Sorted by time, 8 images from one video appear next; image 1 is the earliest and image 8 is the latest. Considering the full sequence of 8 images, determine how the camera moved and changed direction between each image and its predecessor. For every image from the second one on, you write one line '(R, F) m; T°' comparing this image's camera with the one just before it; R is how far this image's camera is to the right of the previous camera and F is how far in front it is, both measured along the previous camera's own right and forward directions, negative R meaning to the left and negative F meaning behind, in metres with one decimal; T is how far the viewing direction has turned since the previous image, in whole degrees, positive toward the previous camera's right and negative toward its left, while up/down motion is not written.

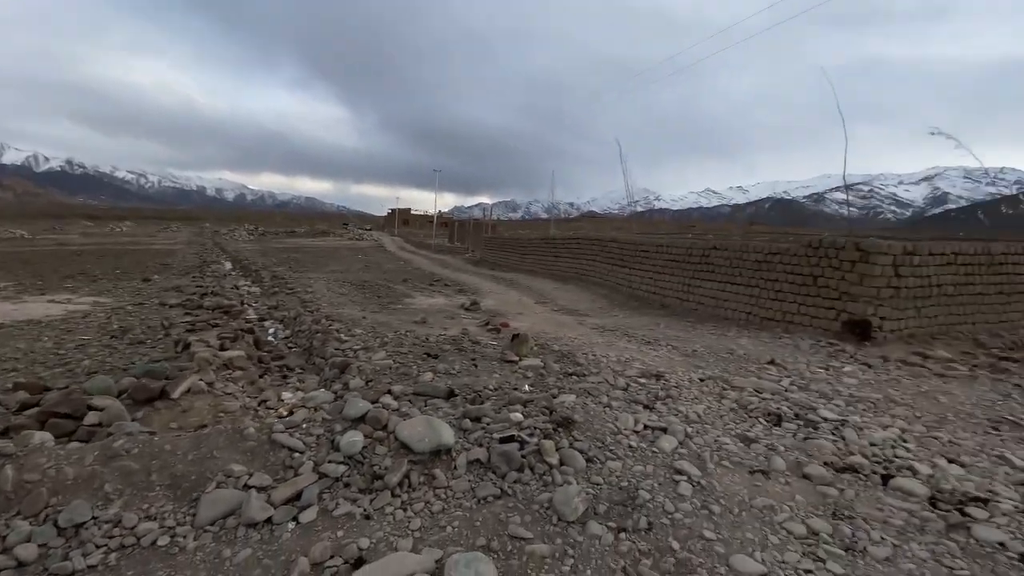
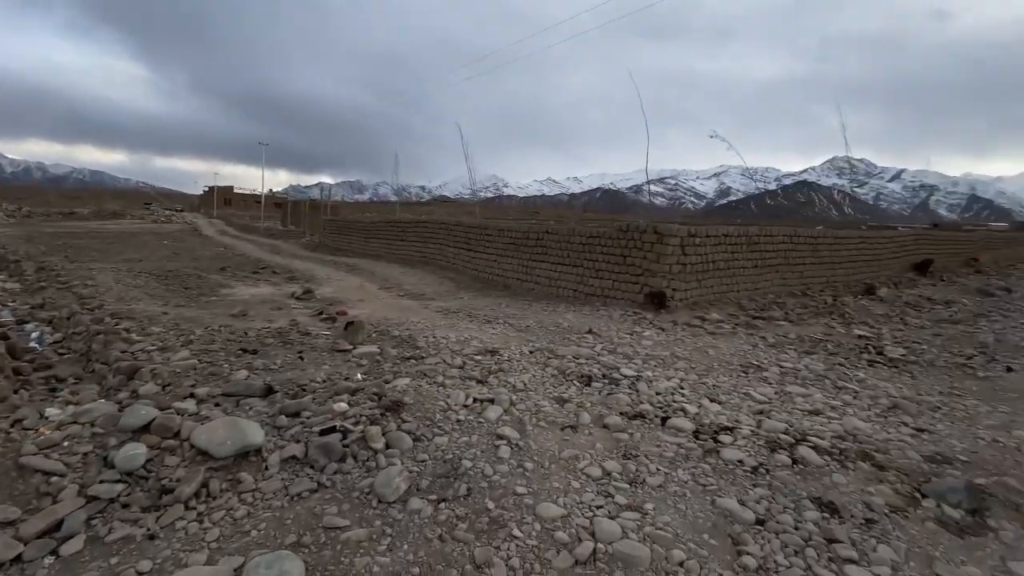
(+0.3, 0.0) m; +18°
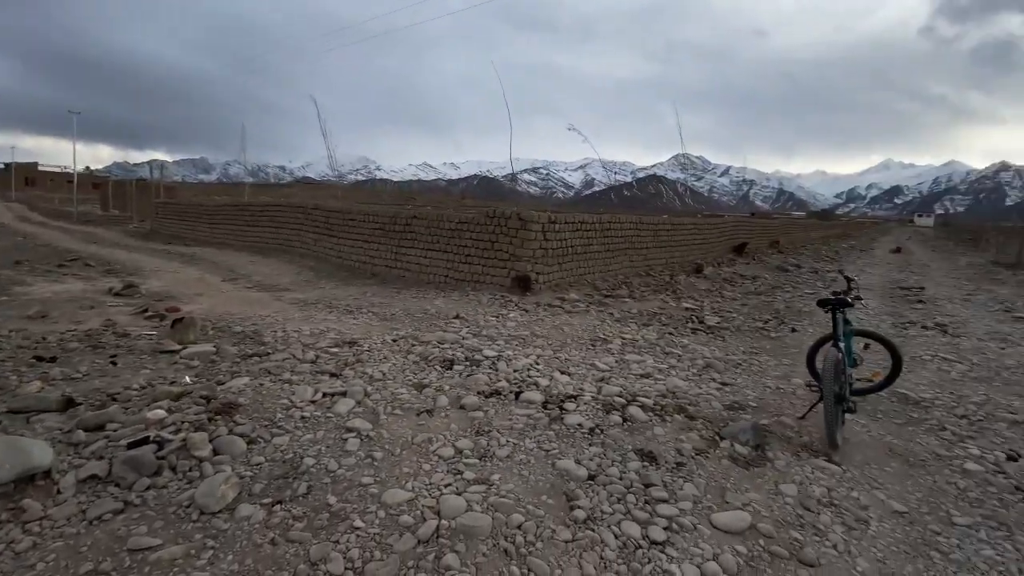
(+0.2, 0.0) m; +15°
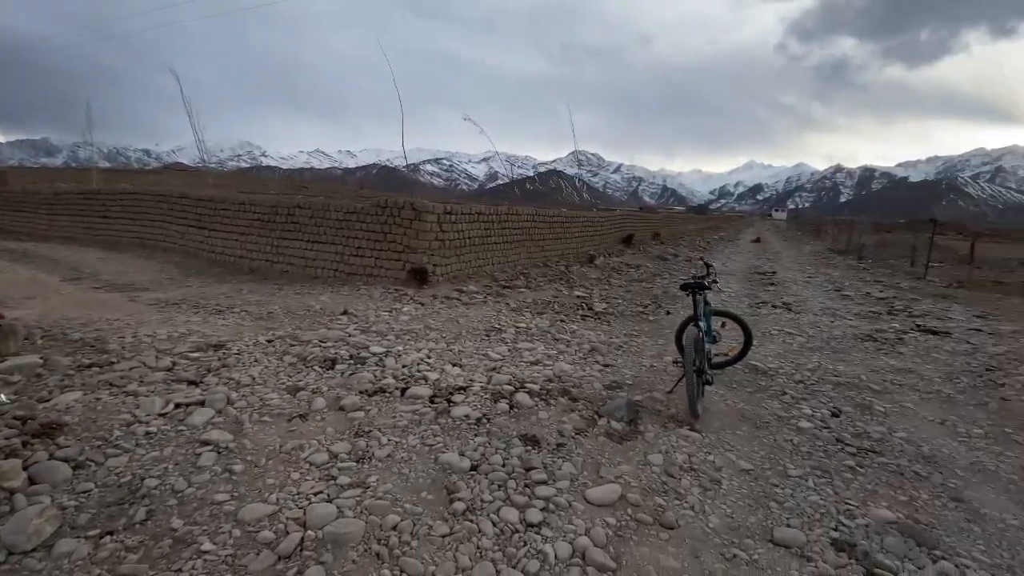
(+0.2, +0.1) m; +11°
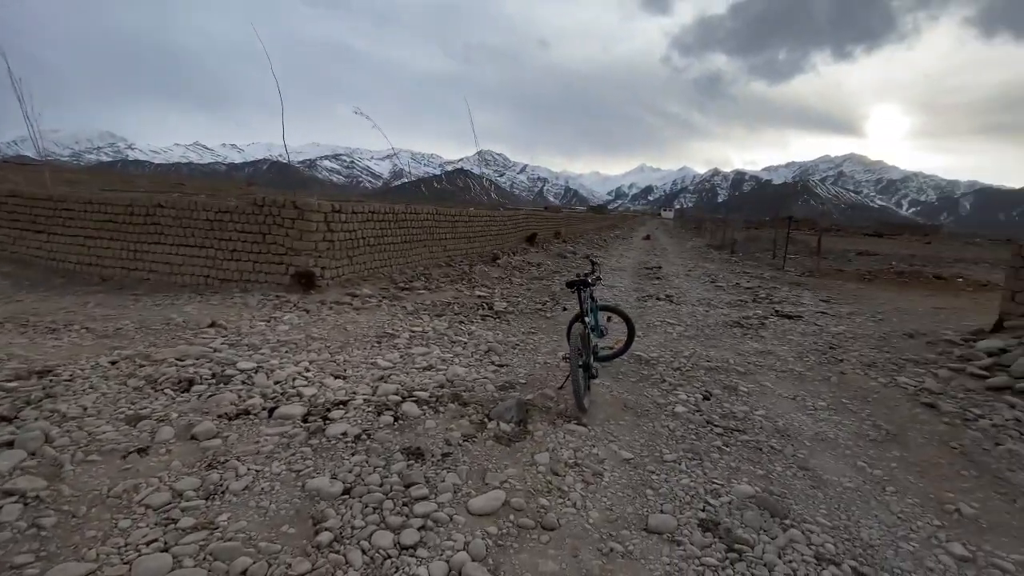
(+0.2, +0.1) m; +11°
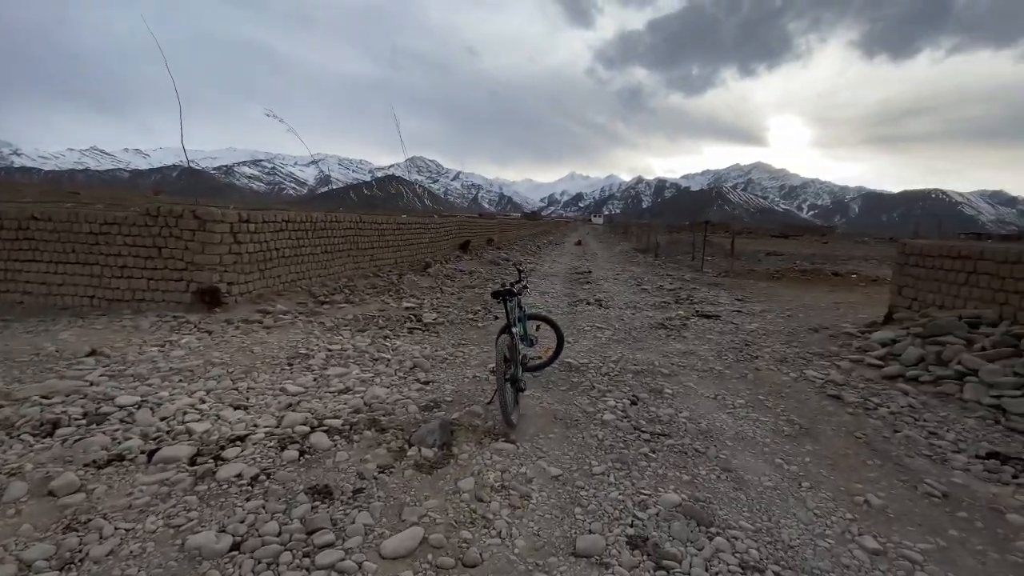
(+0.1, +0.2) m; +8°
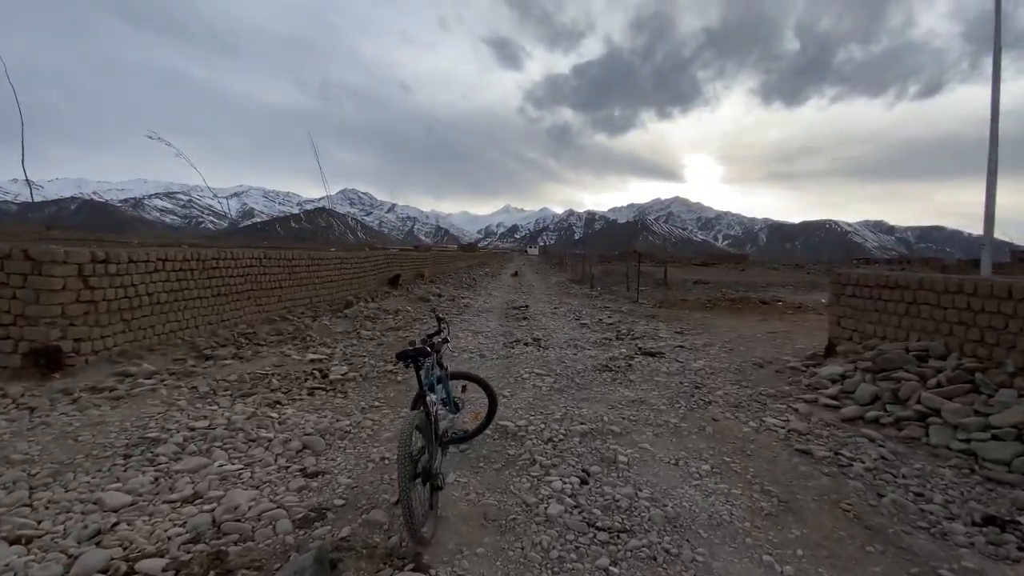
(+0.2, +1.0) m; +8°
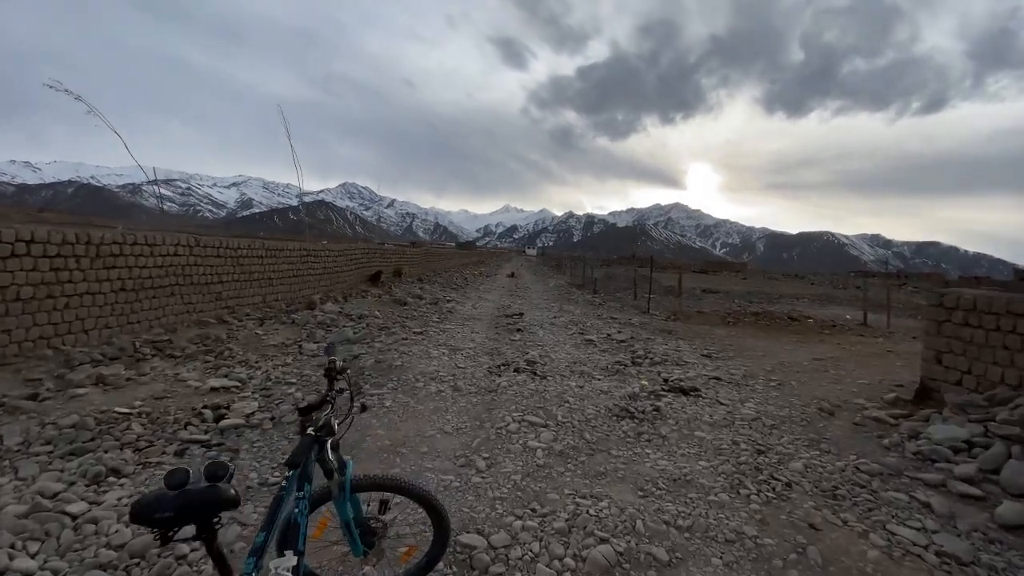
(+0.1, +2.1) m; 0°
